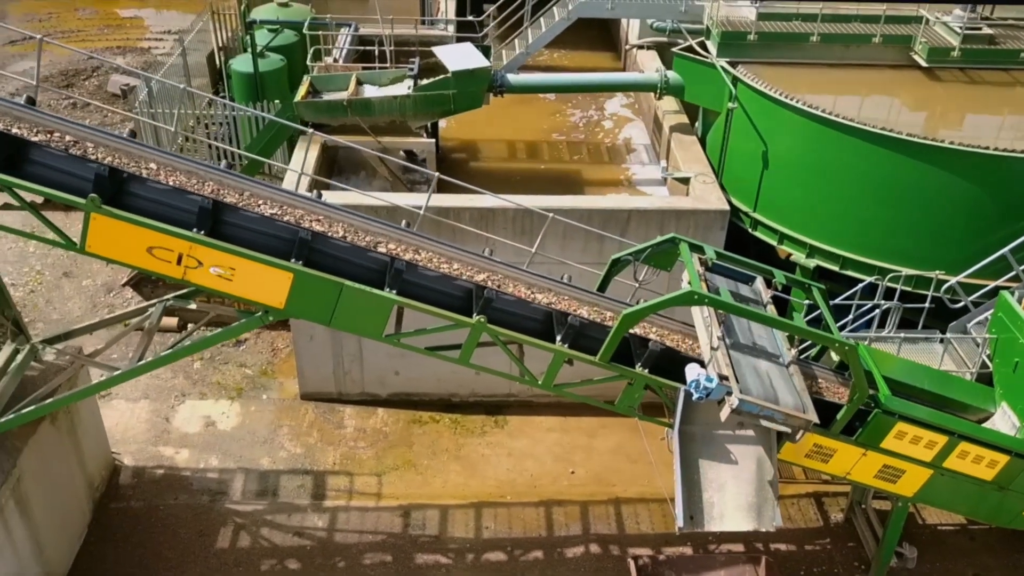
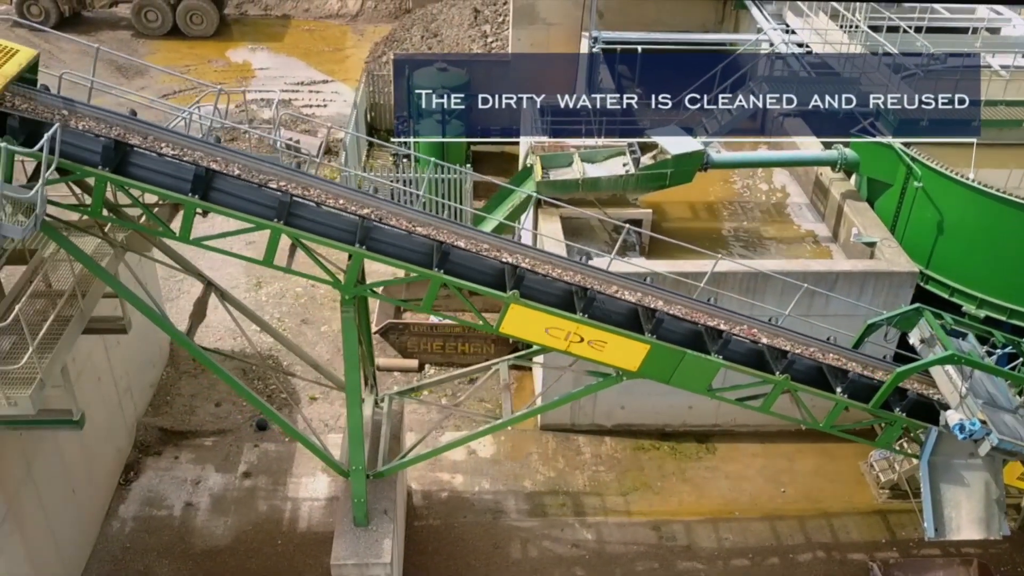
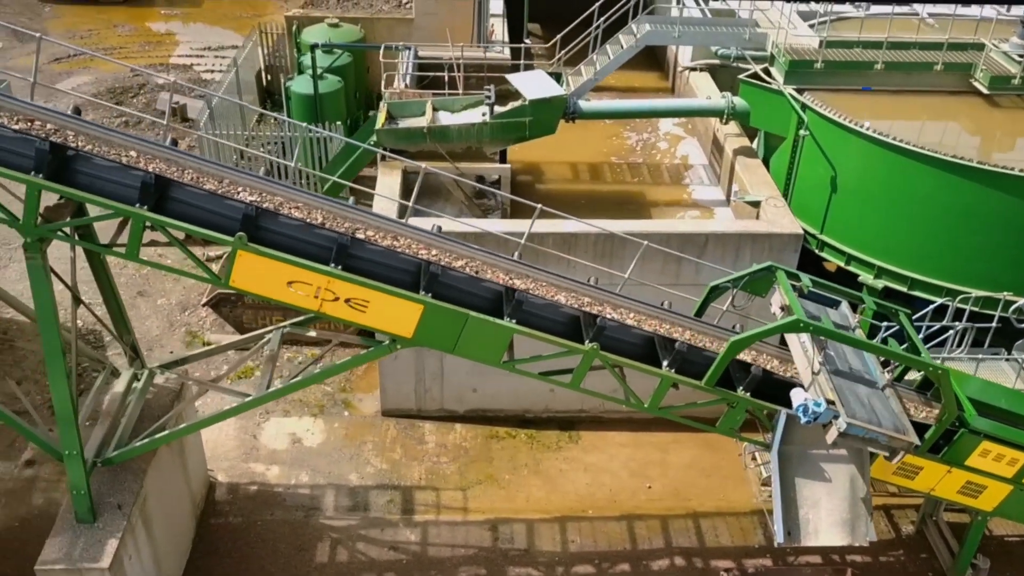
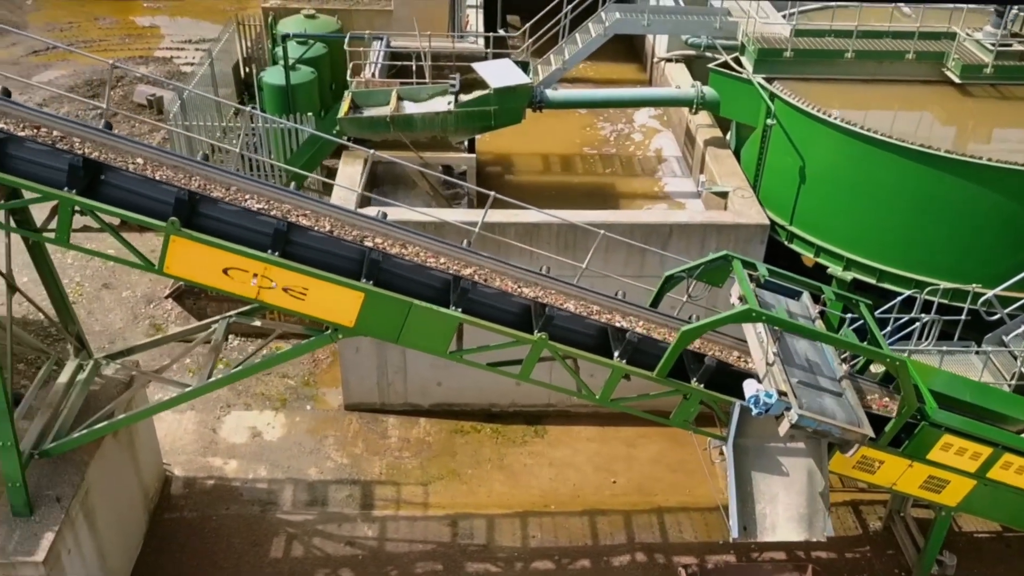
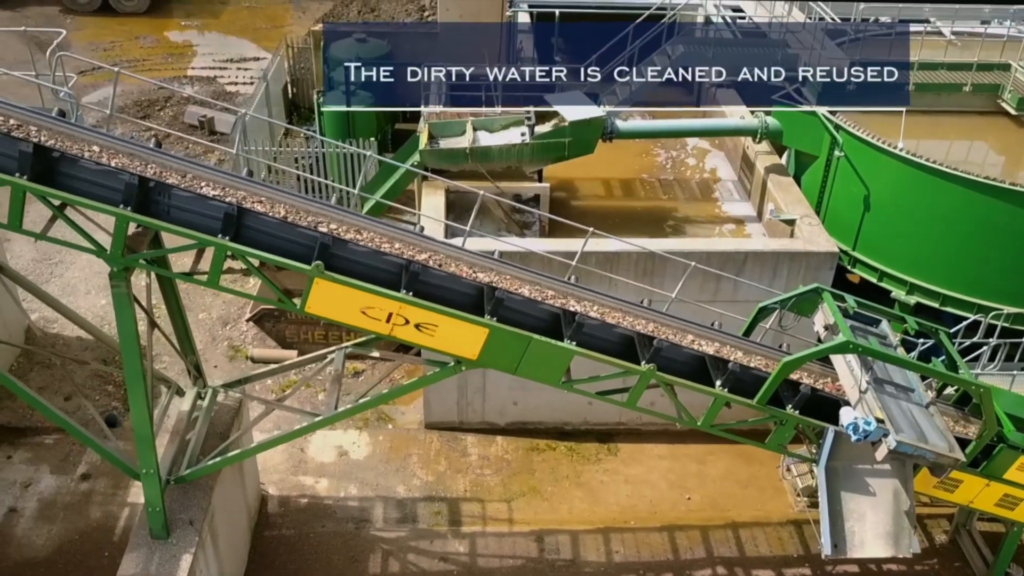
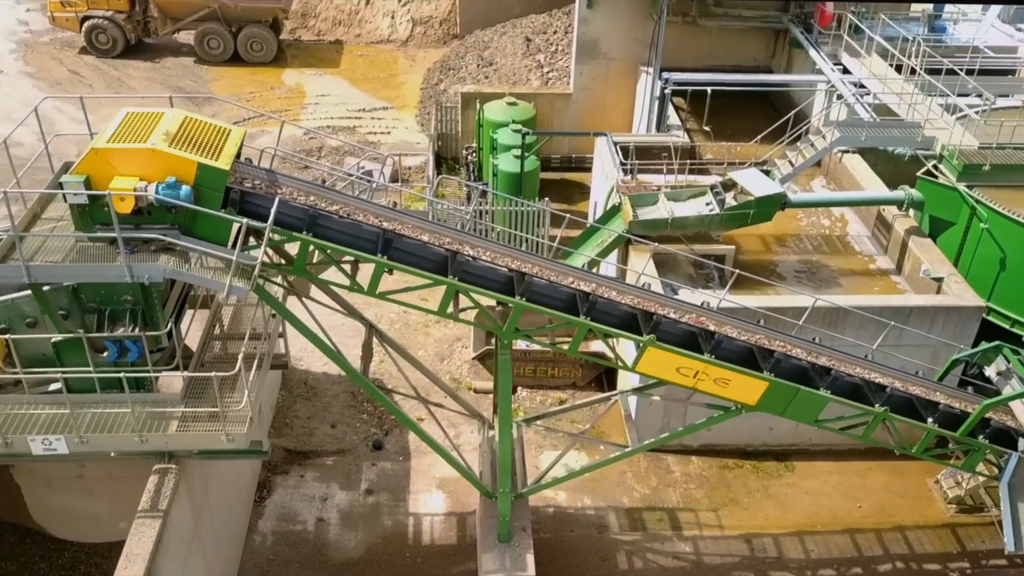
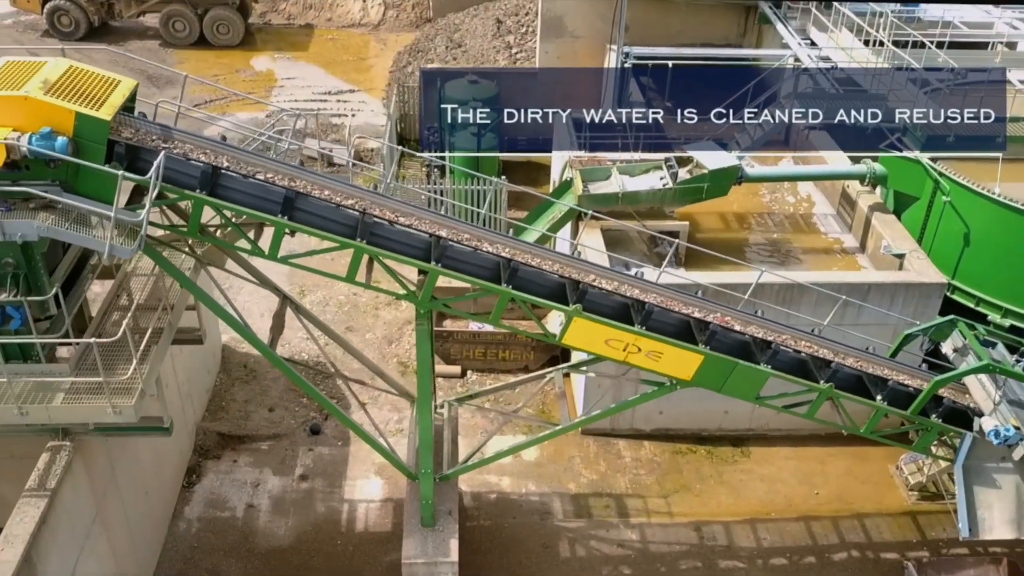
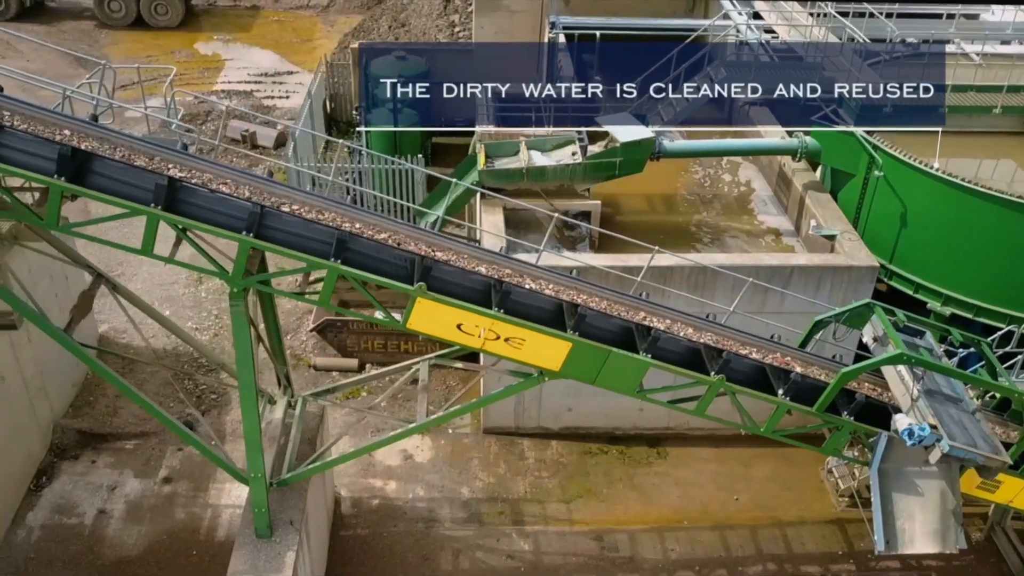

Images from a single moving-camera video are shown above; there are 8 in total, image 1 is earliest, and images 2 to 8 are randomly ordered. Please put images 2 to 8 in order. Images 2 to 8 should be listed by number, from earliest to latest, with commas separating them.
4, 3, 5, 8, 2, 7, 6
